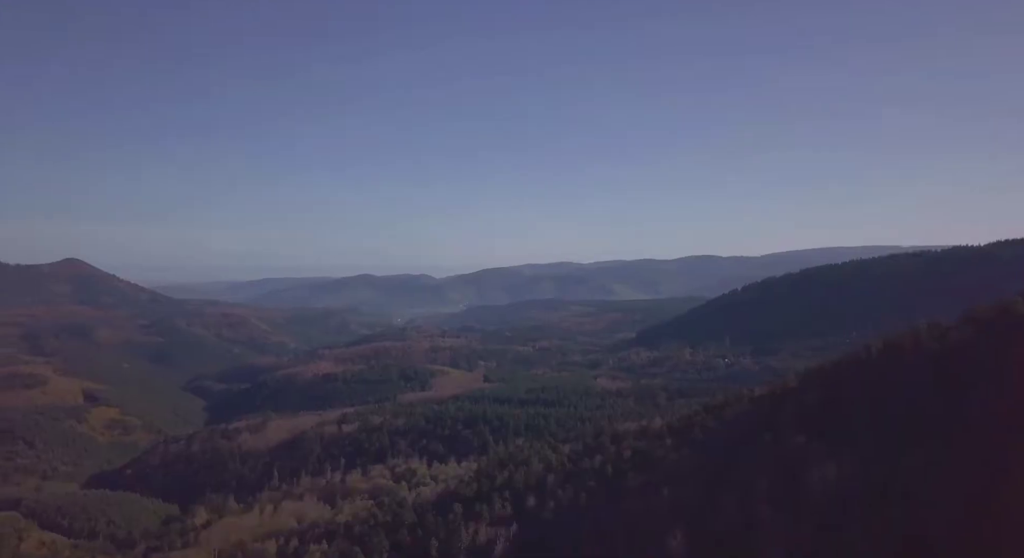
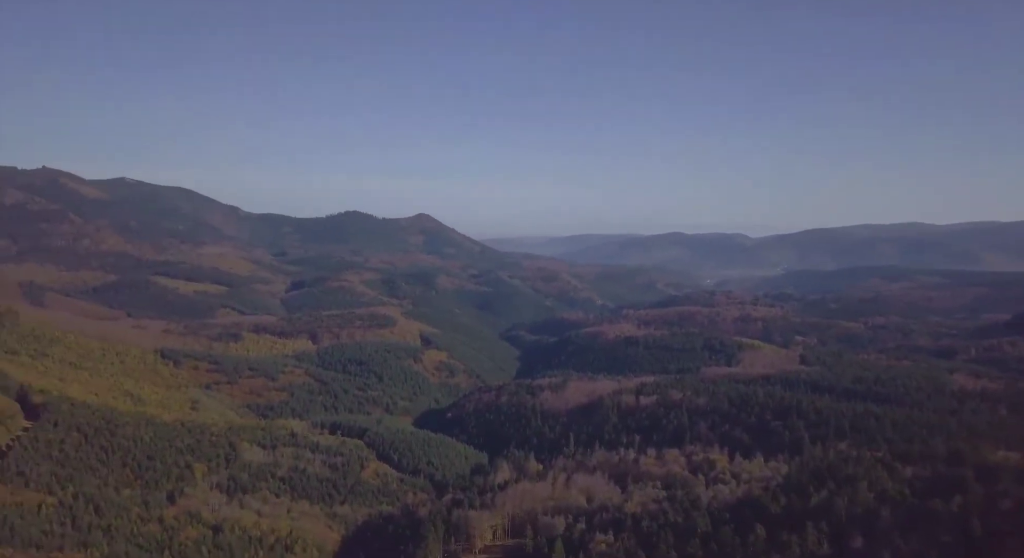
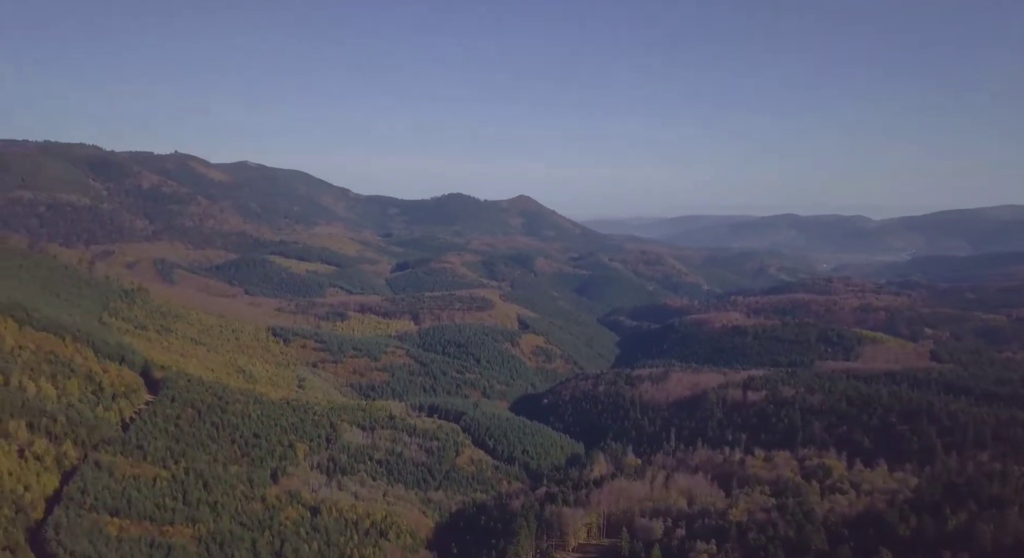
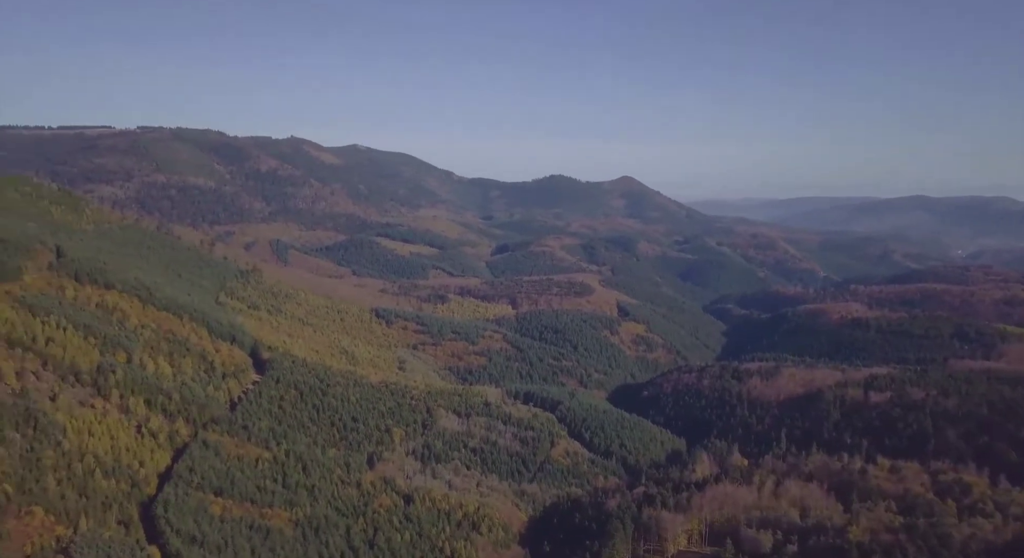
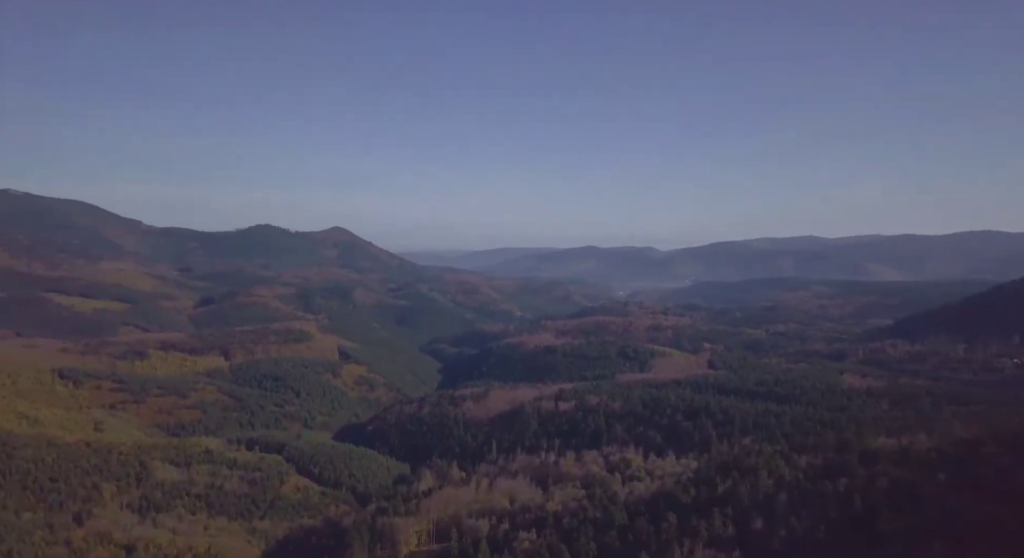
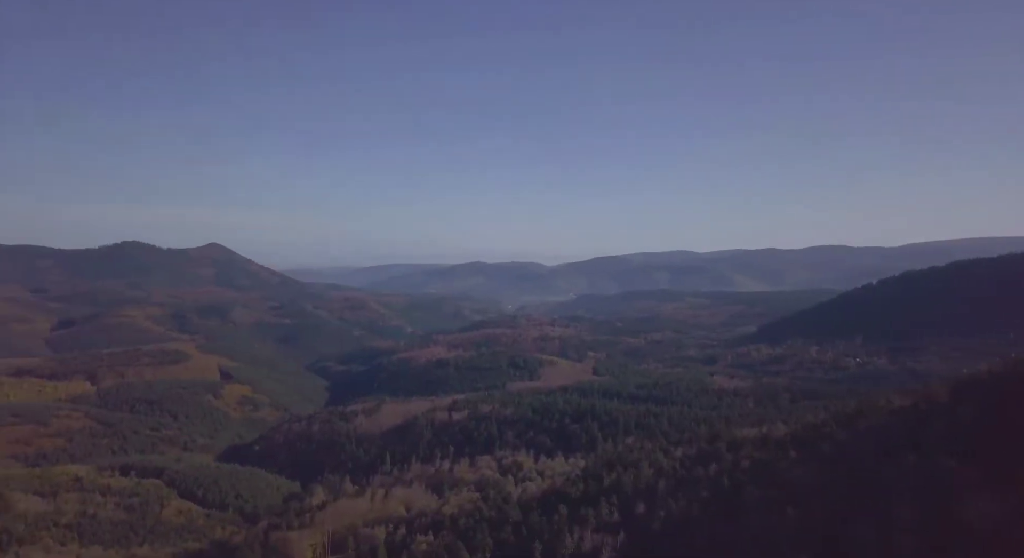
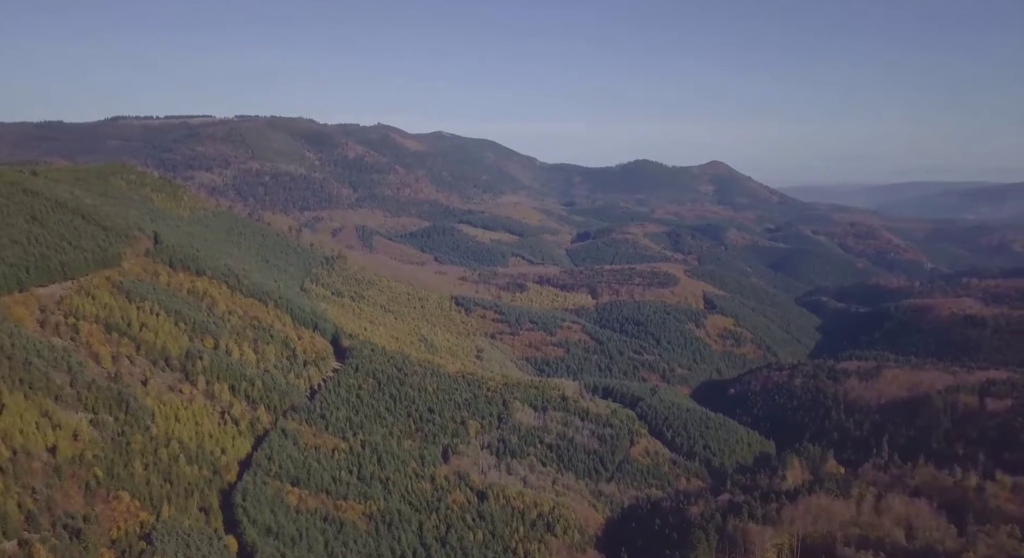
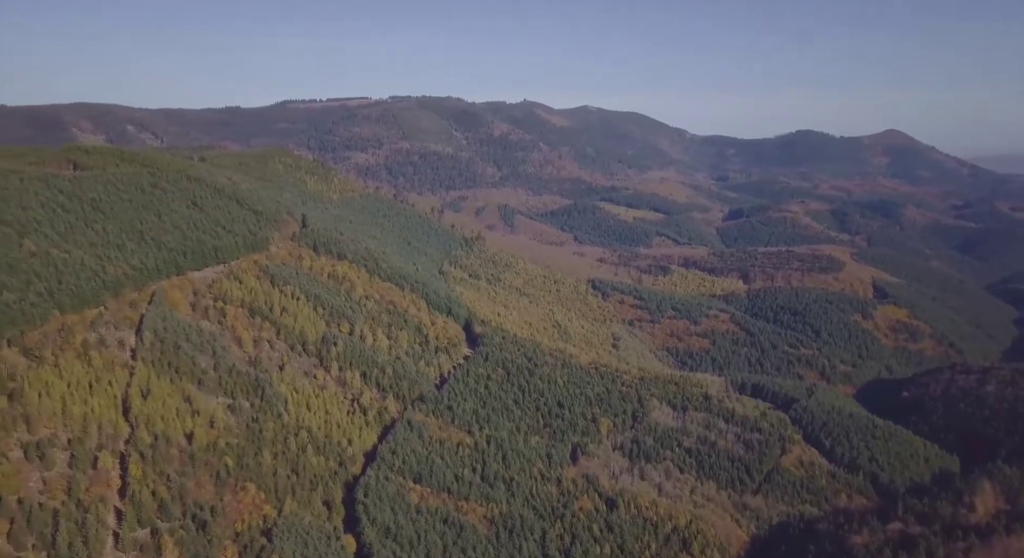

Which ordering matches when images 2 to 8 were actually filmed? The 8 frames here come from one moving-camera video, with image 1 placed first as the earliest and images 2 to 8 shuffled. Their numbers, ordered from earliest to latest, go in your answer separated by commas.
6, 5, 2, 3, 4, 7, 8
